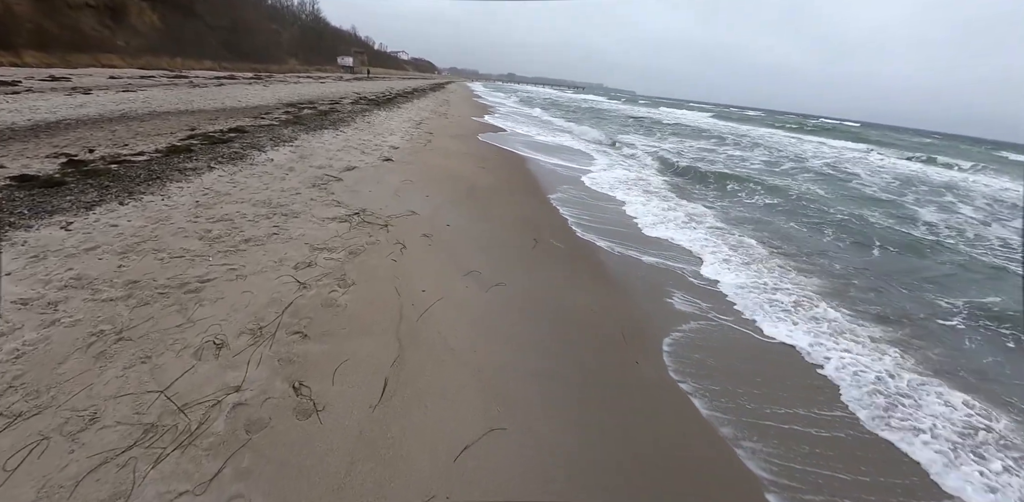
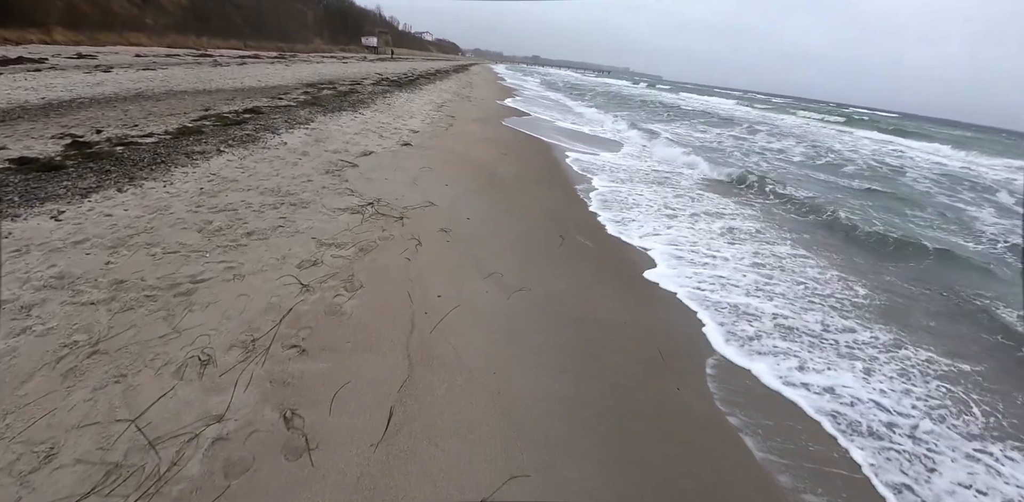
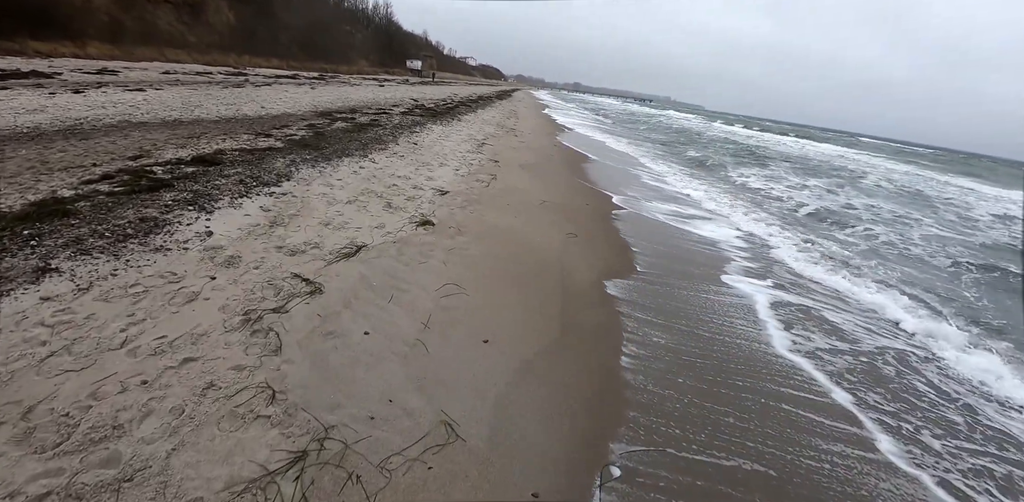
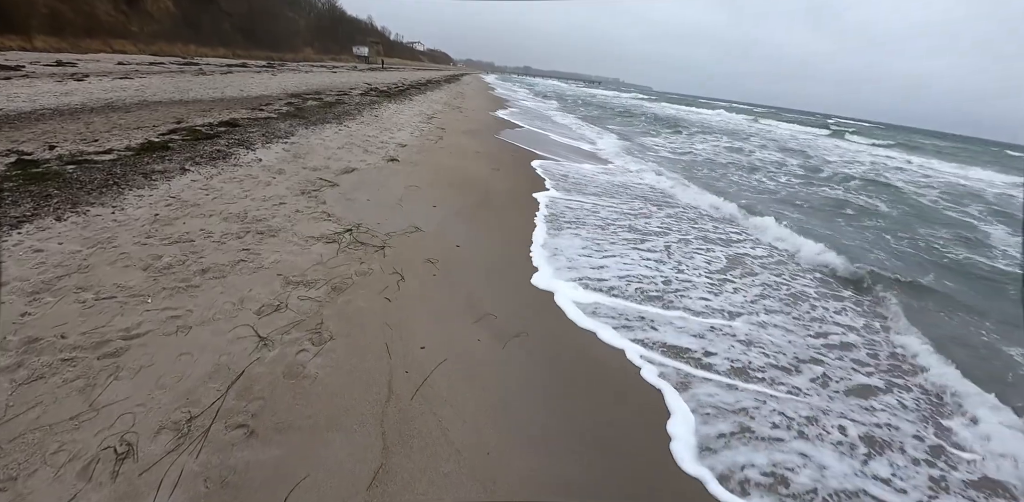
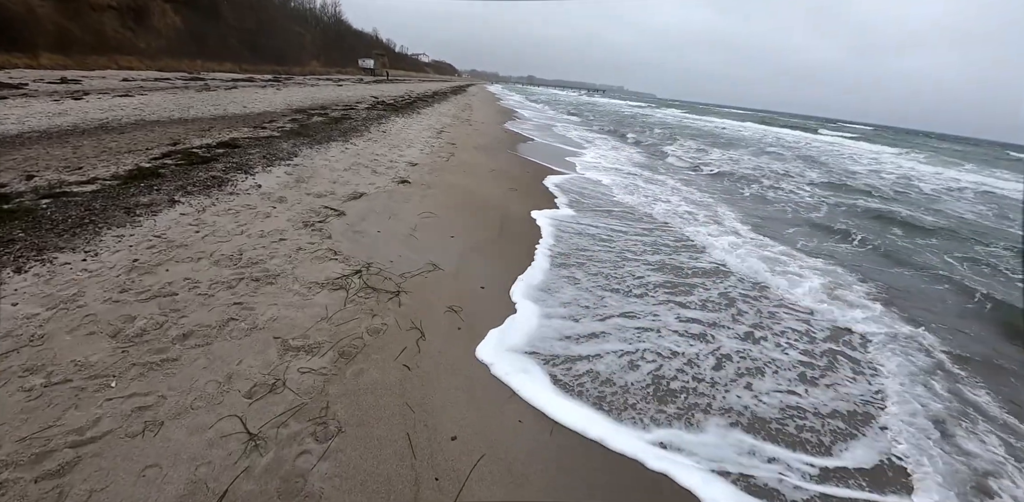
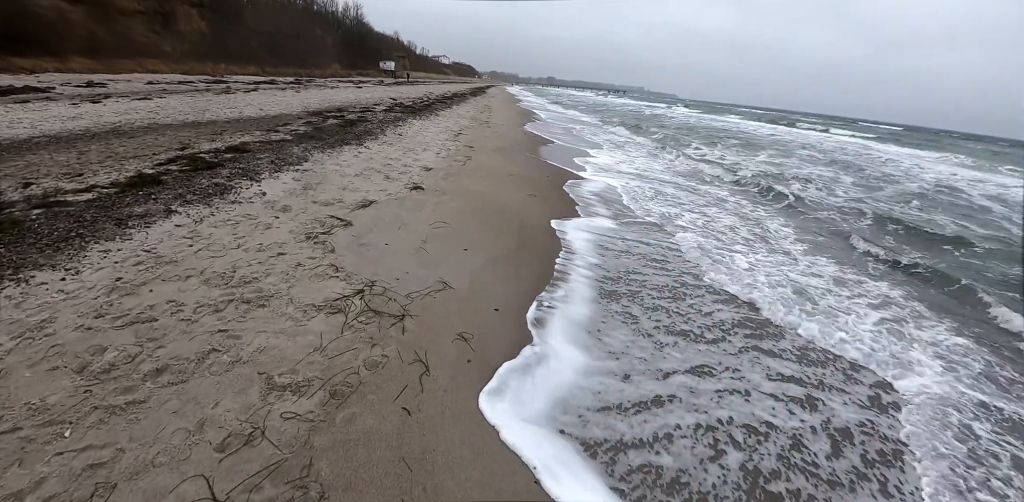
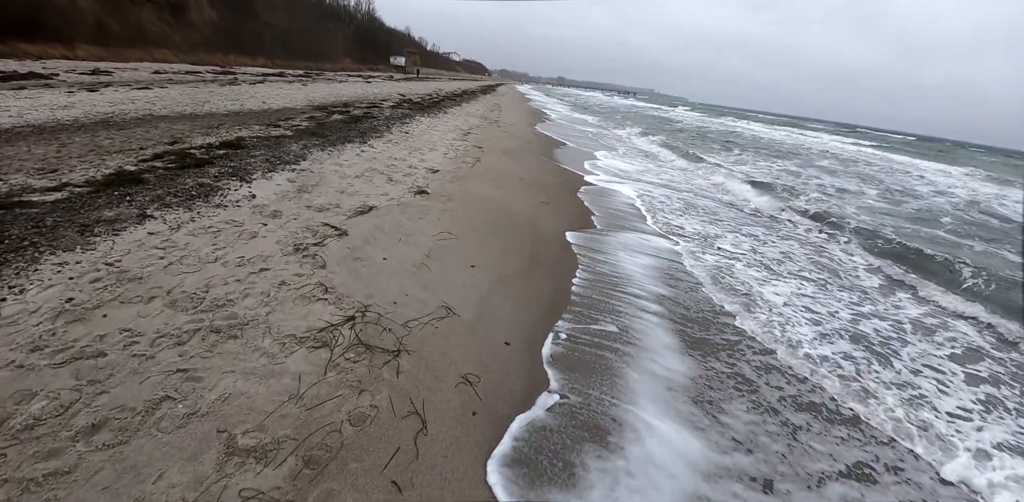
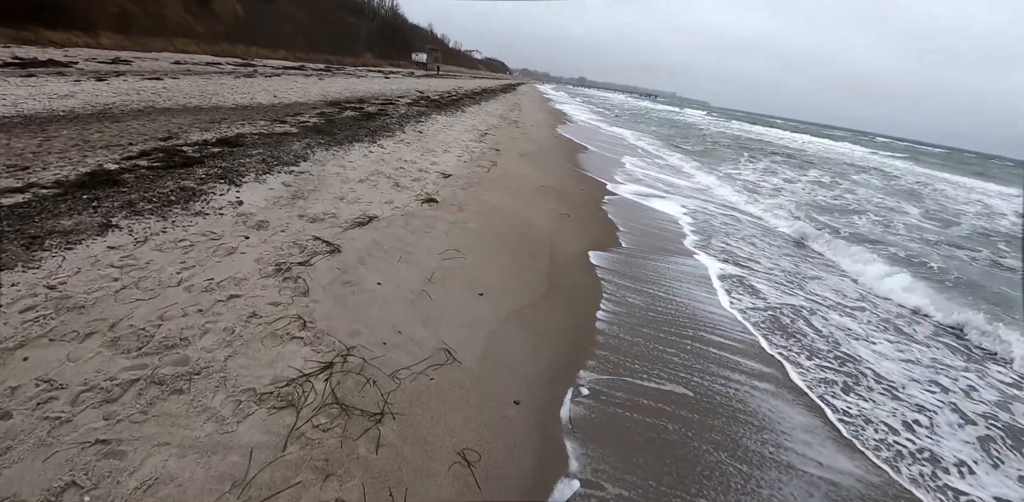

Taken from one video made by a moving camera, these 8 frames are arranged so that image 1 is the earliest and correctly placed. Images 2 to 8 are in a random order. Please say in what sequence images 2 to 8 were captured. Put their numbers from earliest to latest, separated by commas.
2, 4, 5, 6, 7, 8, 3
